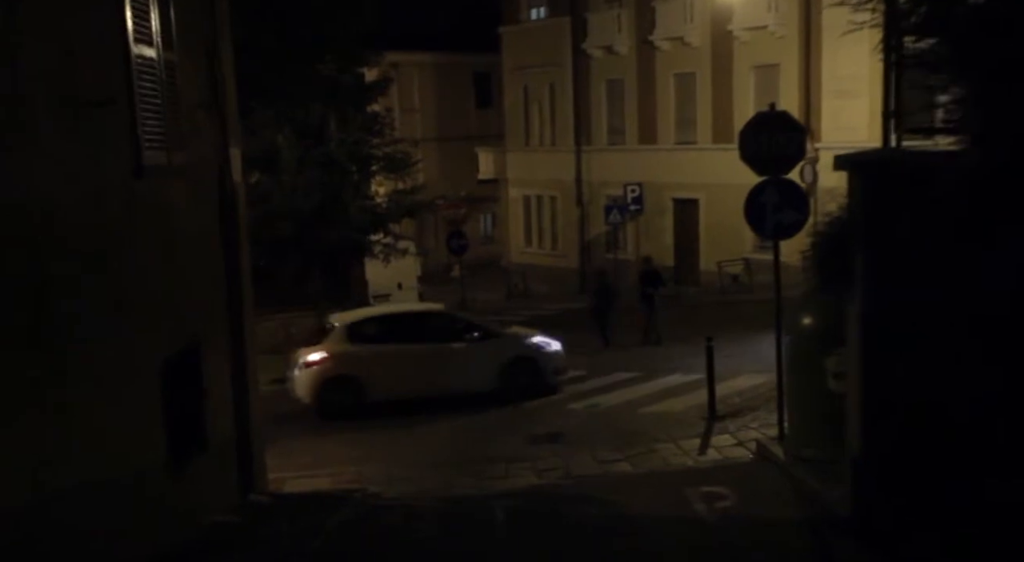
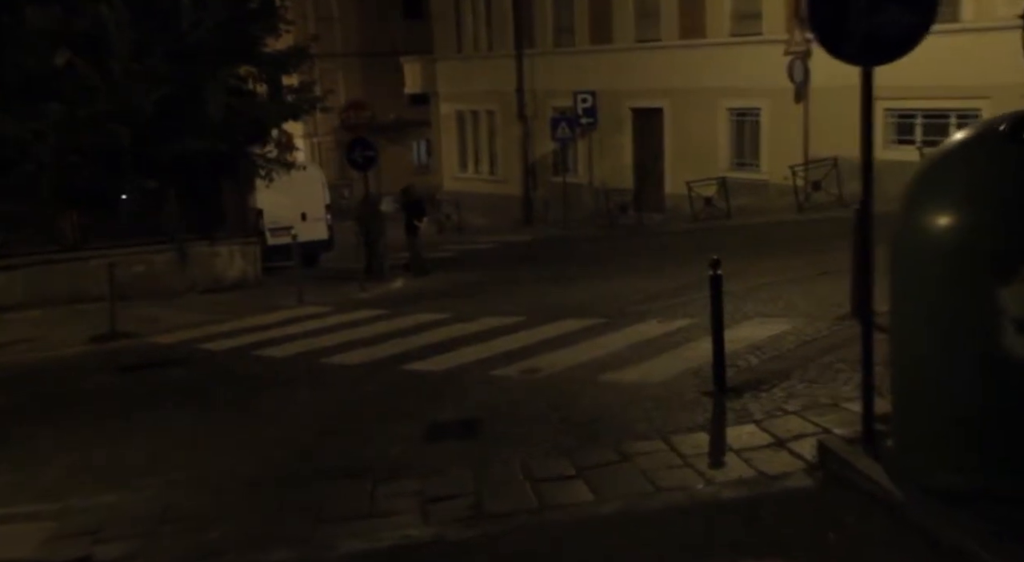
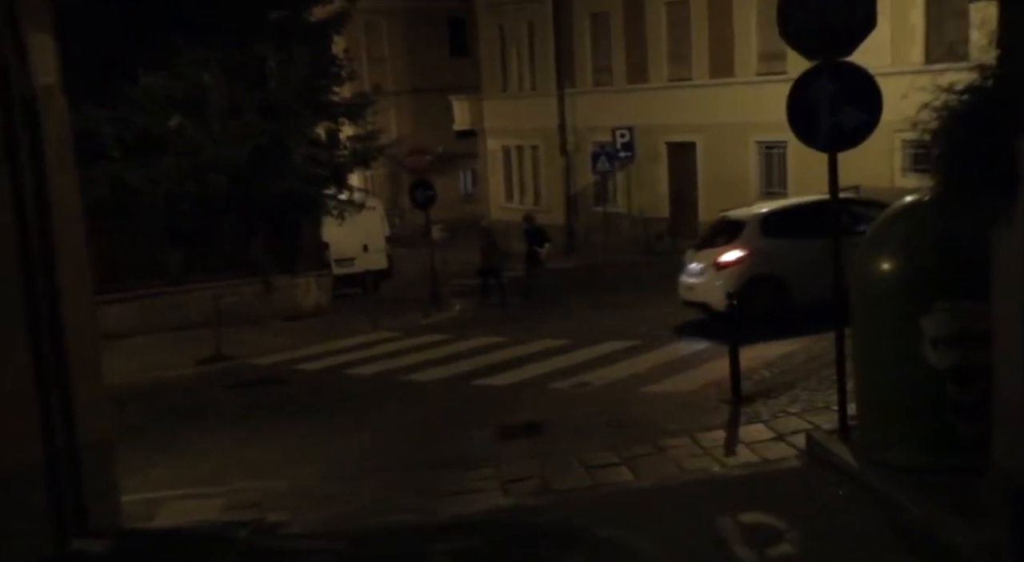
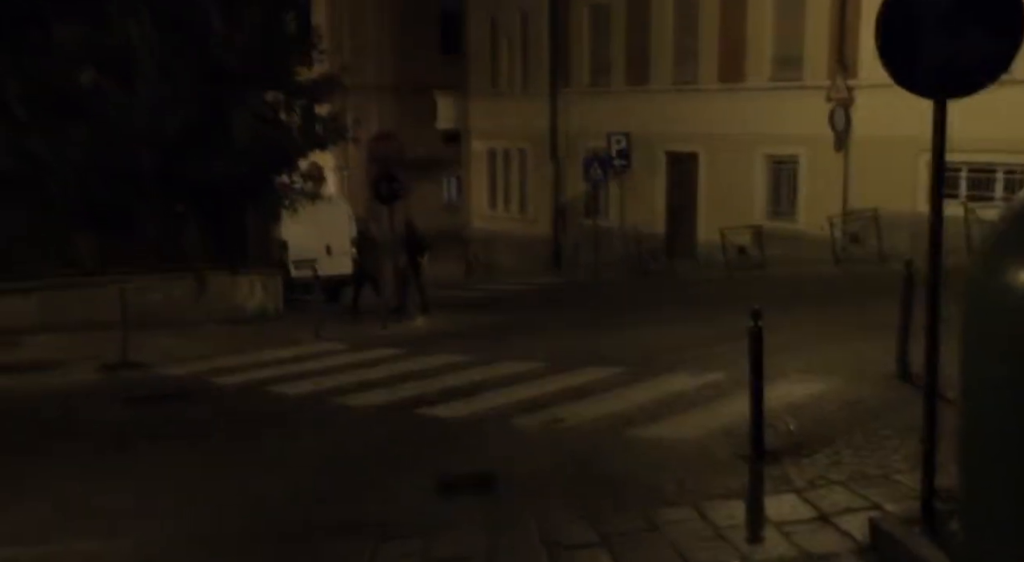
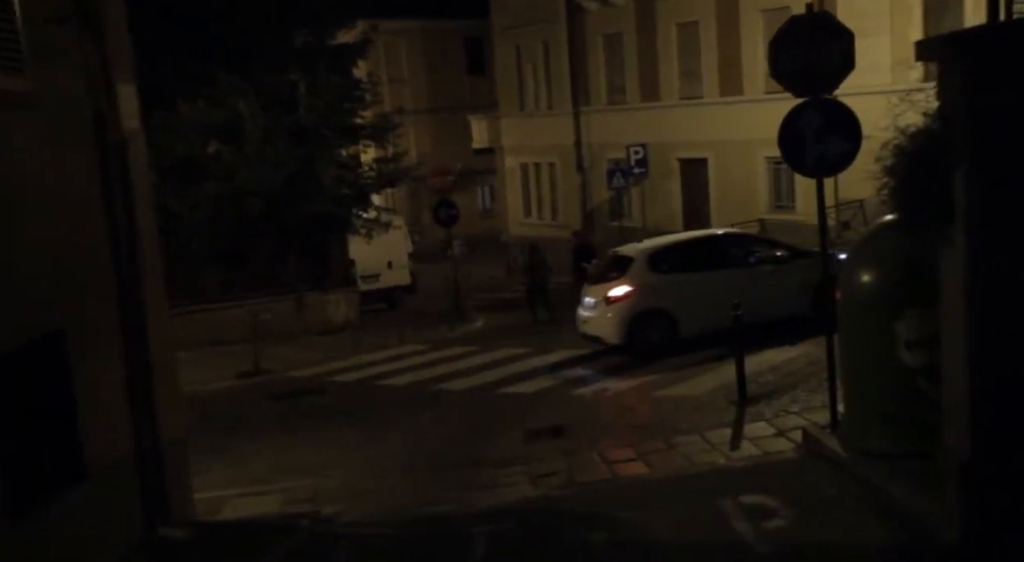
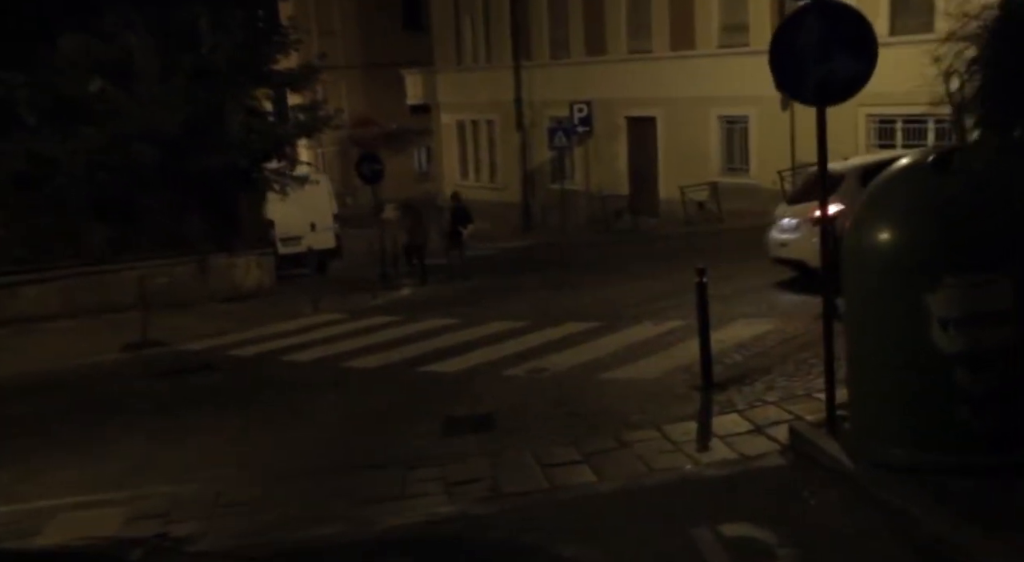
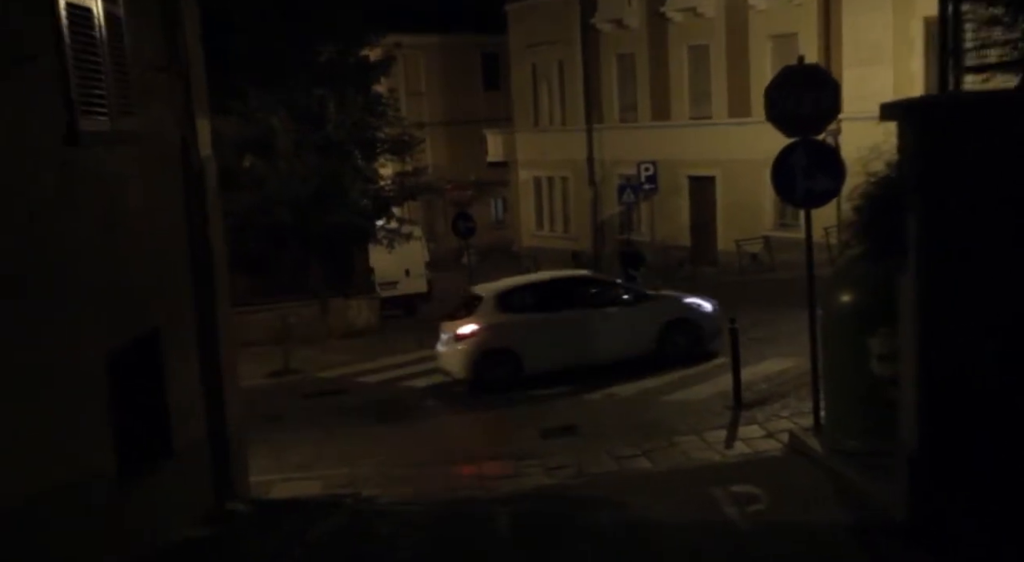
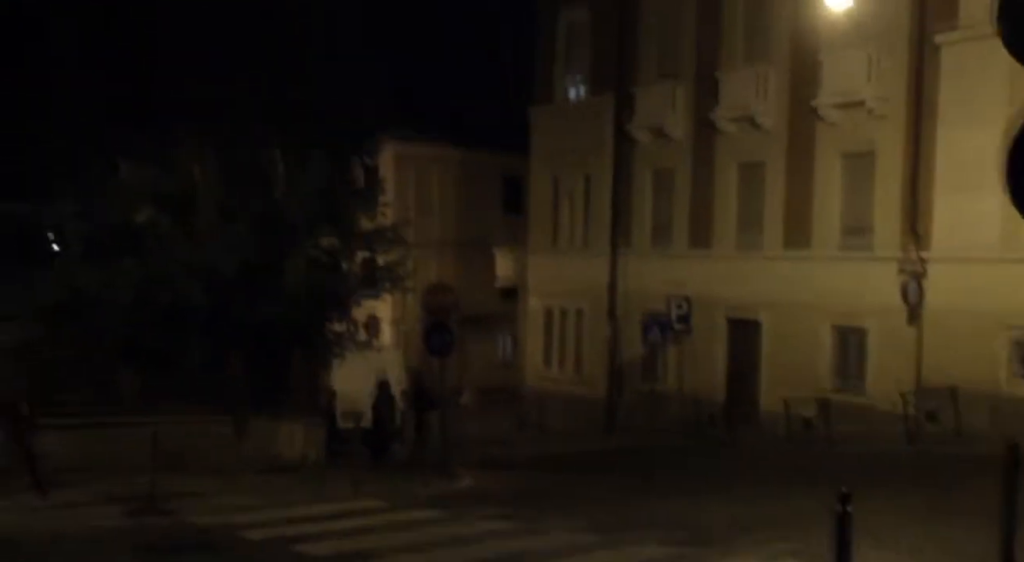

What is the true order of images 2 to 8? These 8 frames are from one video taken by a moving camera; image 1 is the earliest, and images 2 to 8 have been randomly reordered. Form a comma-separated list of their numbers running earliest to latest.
7, 5, 3, 6, 2, 4, 8
